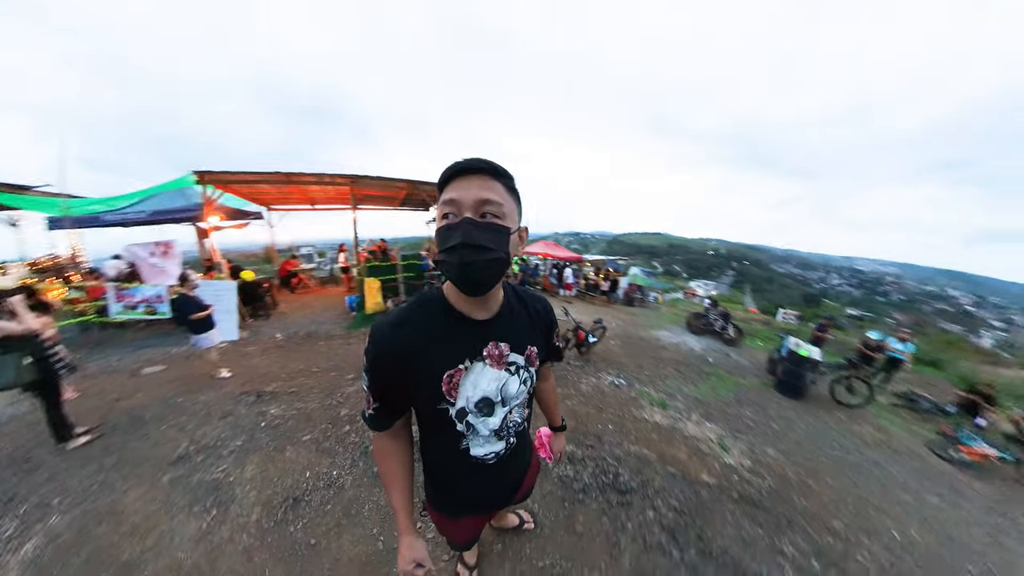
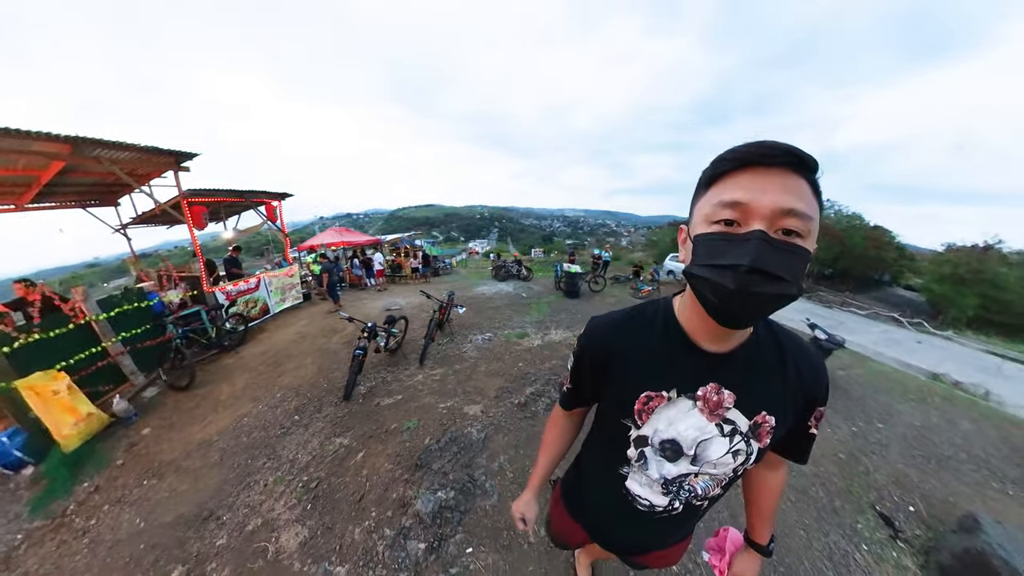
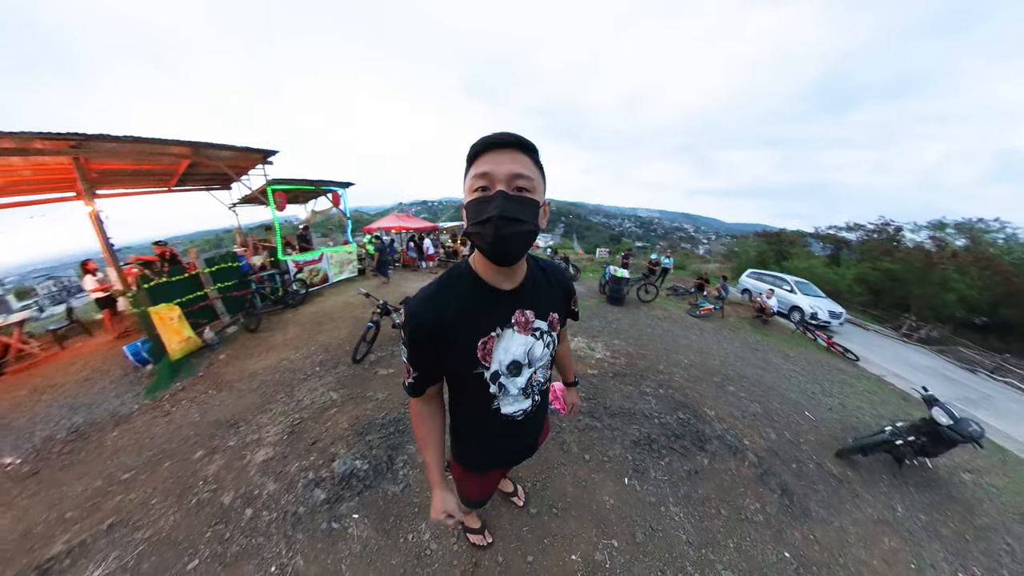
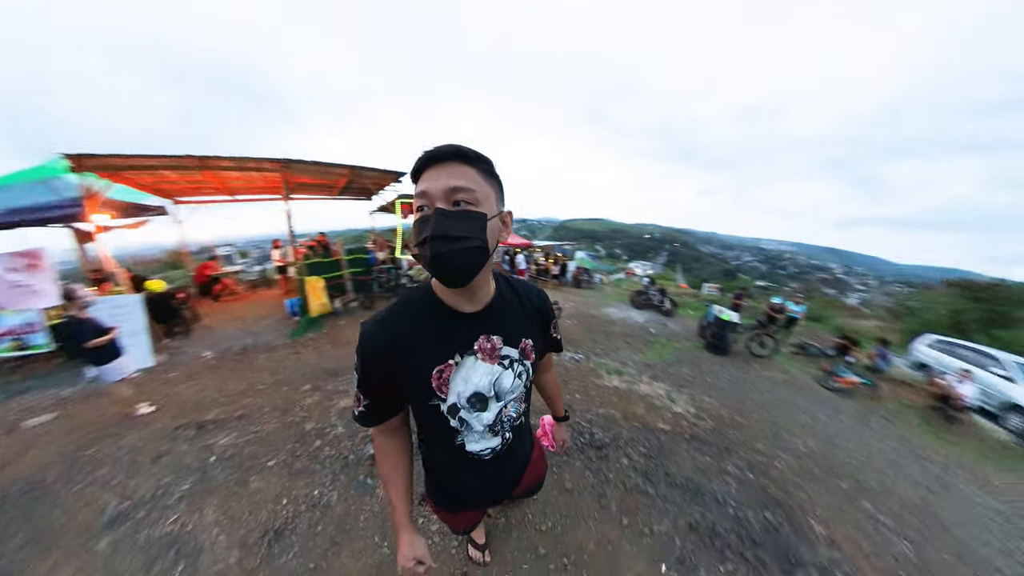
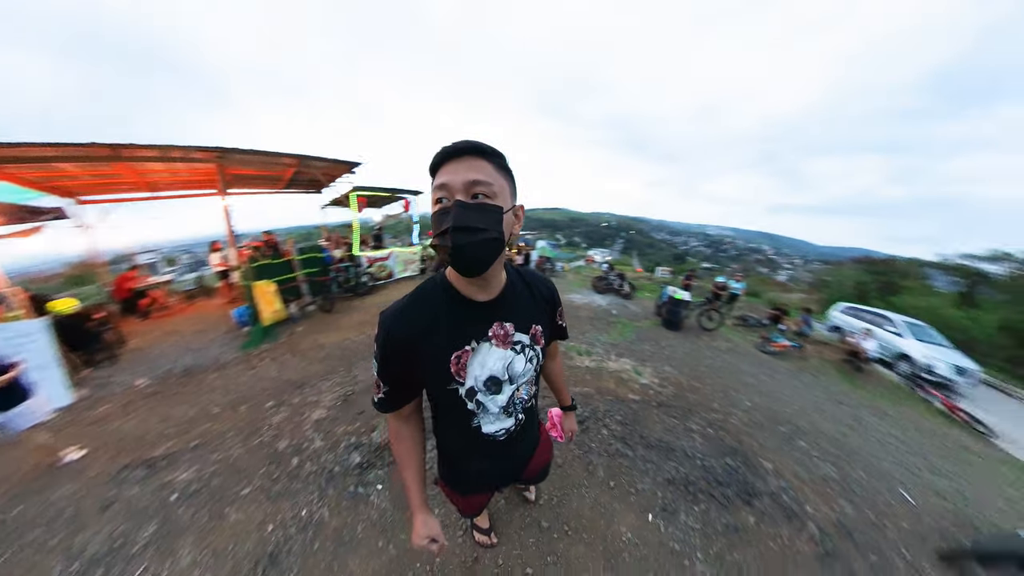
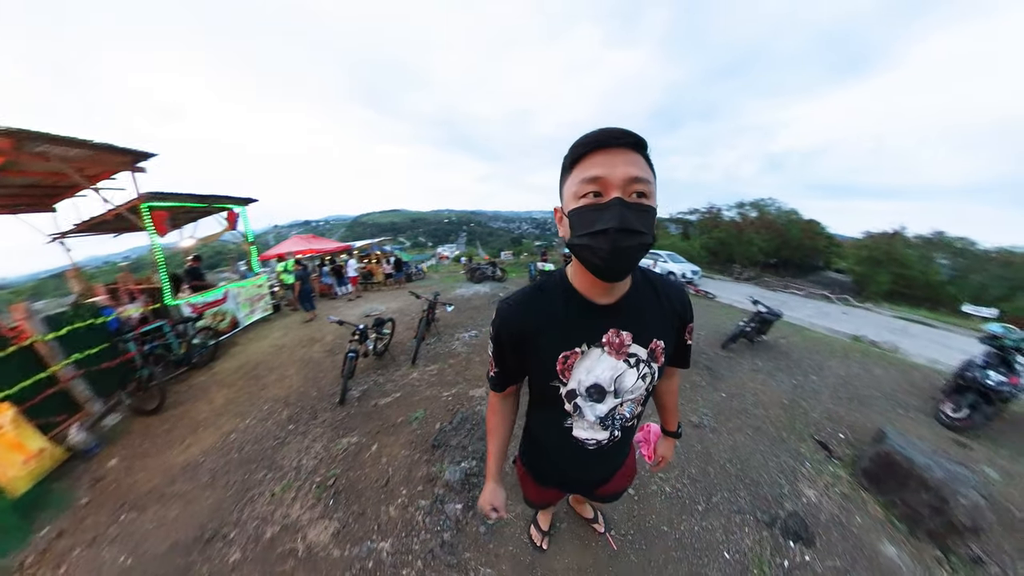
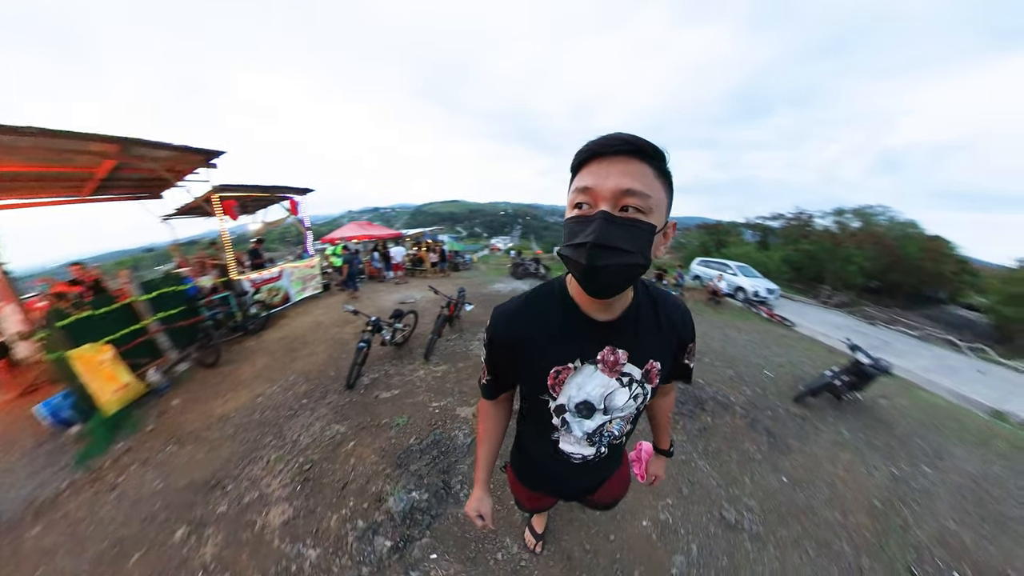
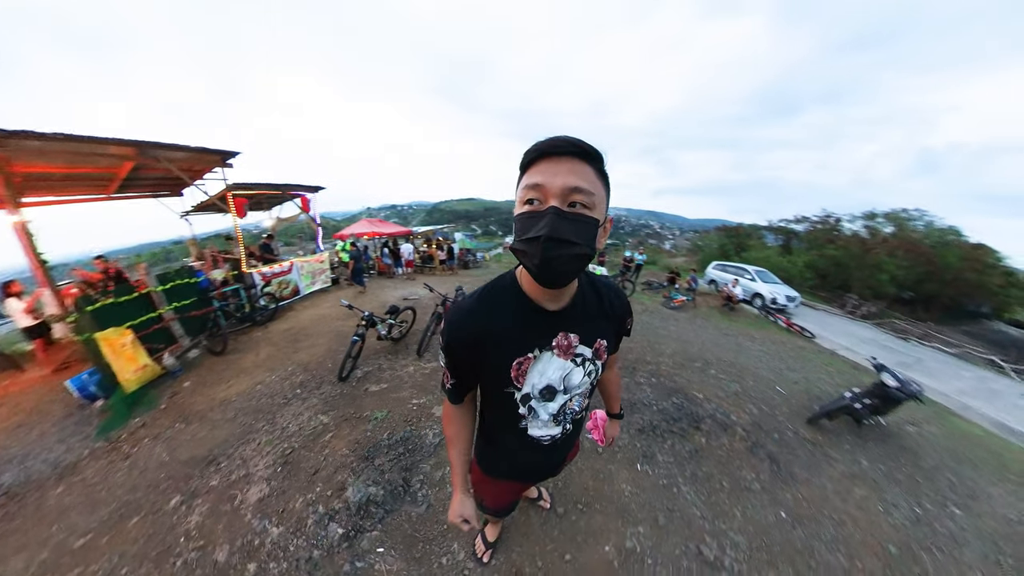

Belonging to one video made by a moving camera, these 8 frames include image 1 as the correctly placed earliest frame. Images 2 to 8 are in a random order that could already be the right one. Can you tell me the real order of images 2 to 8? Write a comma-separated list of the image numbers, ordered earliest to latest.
4, 5, 3, 8, 7, 2, 6
